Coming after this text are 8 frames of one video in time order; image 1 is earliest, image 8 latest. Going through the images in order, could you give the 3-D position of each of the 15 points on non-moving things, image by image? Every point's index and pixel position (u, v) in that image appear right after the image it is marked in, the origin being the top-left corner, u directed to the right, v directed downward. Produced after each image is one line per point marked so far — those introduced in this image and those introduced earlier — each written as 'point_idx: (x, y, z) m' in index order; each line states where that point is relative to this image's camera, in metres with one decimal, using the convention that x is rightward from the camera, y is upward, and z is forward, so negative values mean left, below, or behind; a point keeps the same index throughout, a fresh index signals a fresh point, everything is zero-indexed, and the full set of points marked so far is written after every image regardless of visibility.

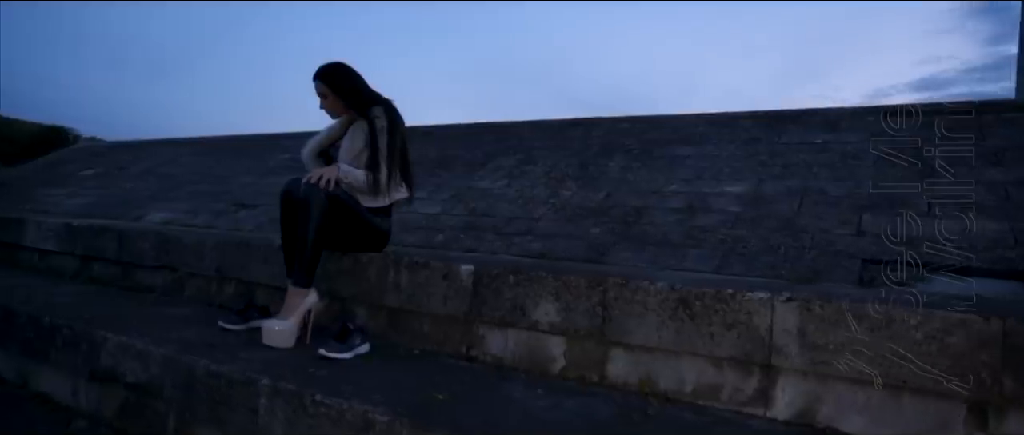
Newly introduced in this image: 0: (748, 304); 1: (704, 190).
0: (+1.0, -0.3, +2.4) m
1: (+1.5, +0.2, +4.6) m
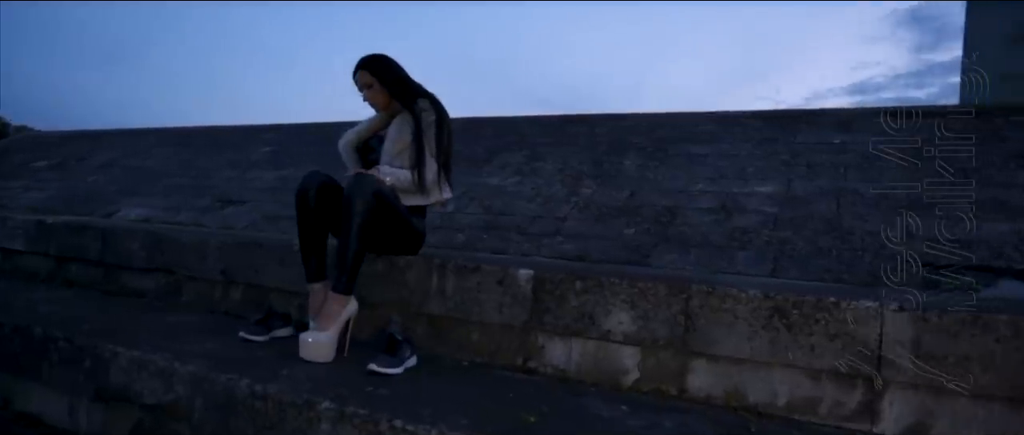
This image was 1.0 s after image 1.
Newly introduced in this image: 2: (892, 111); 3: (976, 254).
0: (+1.3, -0.4, +2.2) m
1: (+1.7, +0.2, +4.5) m
2: (+3.5, +1.0, +5.5) m
3: (+2.6, -0.2, +3.2) m
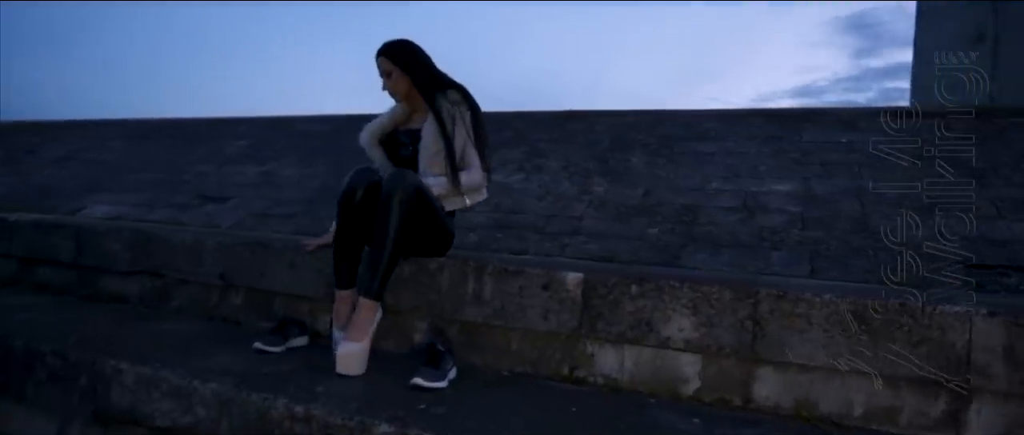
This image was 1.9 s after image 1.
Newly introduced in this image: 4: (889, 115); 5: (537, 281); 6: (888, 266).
0: (+1.5, -0.4, +2.1) m
1: (+1.8, +0.2, +4.4) m
2: (+3.6, +1.0, +5.5) m
3: (+2.7, -0.2, +3.2) m
4: (+3.5, +0.9, +5.5) m
5: (+0.1, -0.3, +2.7) m
6: (+2.0, -0.3, +3.2) m
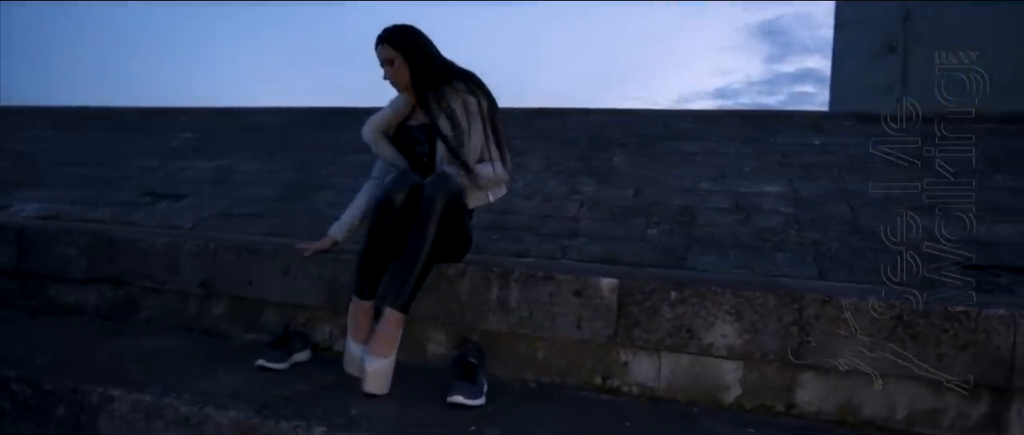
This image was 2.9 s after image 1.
0: (+1.7, -0.4, +2.2) m
1: (+1.7, +0.2, +4.5) m
2: (+3.4, +1.0, +5.8) m
3: (+2.8, -0.2, +3.4) m
4: (+3.3, +0.9, +5.7) m
5: (+0.2, -0.3, +2.6) m
6: (+2.1, -0.3, +3.3) m
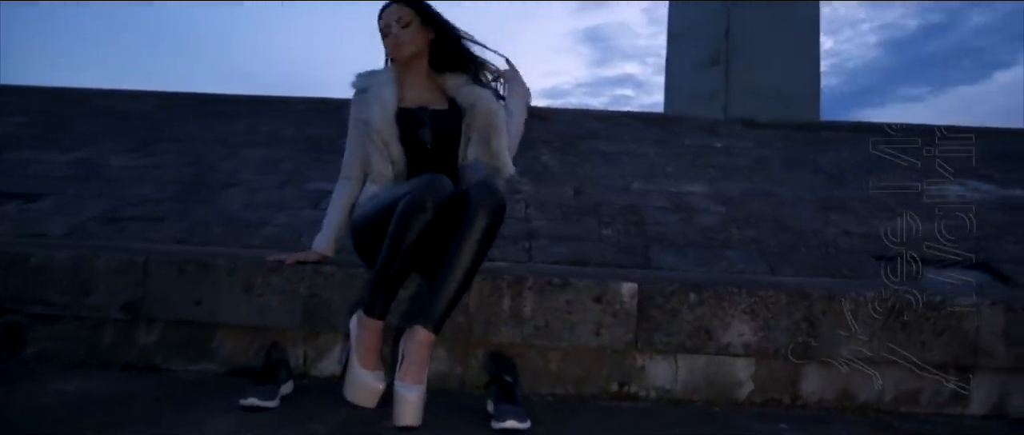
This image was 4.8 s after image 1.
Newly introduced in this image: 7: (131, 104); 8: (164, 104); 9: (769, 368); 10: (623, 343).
0: (+1.9, -0.4, +2.5) m
1: (+1.3, +0.2, +4.7) m
2: (+2.5, +1.0, +6.3) m
3: (+2.6, -0.2, +3.9) m
4: (+2.5, +1.0, +6.3) m
5: (+0.3, -0.3, +2.5) m
6: (+1.9, -0.3, +3.6) m
7: (-3.9, +1.2, +6.1) m
8: (-3.6, +1.2, +6.1) m
9: (+1.1, -0.6, +2.5) m
10: (+0.5, -0.5, +2.5) m
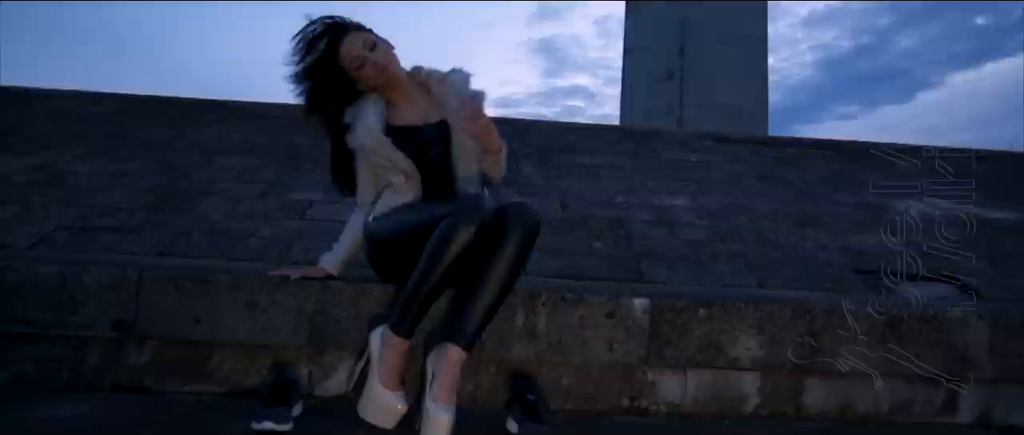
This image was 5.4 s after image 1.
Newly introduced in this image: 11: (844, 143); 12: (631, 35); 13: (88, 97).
0: (+1.9, -0.5, +2.6) m
1: (+1.1, +0.1, +4.8) m
2: (+2.3, +0.9, +6.5) m
3: (+2.5, -0.3, +4.1) m
4: (+2.2, +0.8, +6.4) m
5: (+0.4, -0.4, +2.5) m
6: (+1.9, -0.4, +3.8) m
7: (-4.1, +1.1, +5.8) m
8: (-3.8, +1.1, +5.9) m
9: (+1.2, -0.7, +2.6) m
10: (+0.5, -0.6, +2.5) m
11: (+3.8, +0.9, +6.7) m
12: (+2.3, +3.8, +12.3) m
13: (-4.3, +1.2, +6.0) m
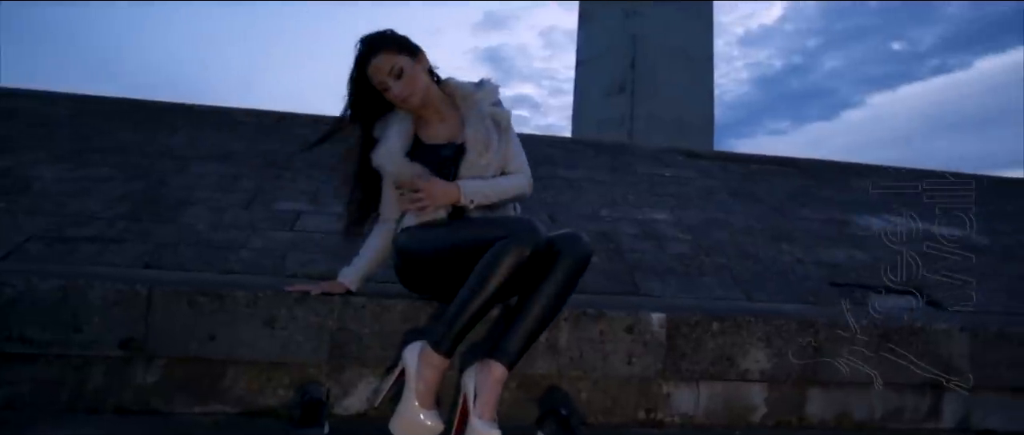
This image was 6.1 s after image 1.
0: (+2.0, -0.6, +2.8) m
1: (+1.0, 0.0, +4.9) m
2: (+2.0, +0.8, +6.8) m
3: (+2.5, -0.4, +4.3) m
4: (+2.0, +0.7, +6.7) m
5: (+0.5, -0.5, +2.5) m
6: (+1.9, -0.5, +3.9) m
7: (-4.3, +1.0, +5.4) m
8: (-4.0, +1.0, +5.5) m
9: (+1.2, -0.8, +2.7) m
10: (+0.6, -0.7, +2.6) m
11: (+3.5, +0.7, +7.1) m
12: (+1.5, +3.6, +12.6) m
13: (-4.5, +1.2, +5.6) m
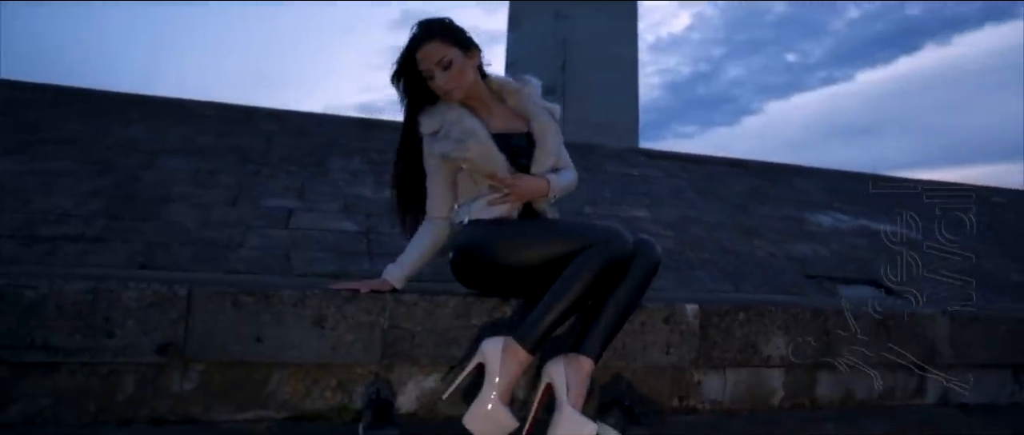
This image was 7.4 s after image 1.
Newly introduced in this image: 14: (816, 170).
0: (+2.1, -0.5, +3.1) m
1: (+0.9, 0.0, +5.0) m
2: (+1.6, +0.8, +7.0) m
3: (+2.4, -0.4, +4.7) m
4: (+1.6, +0.7, +6.9) m
5: (+0.7, -0.4, +2.6) m
6: (+1.9, -0.5, +4.2) m
7: (-4.4, +1.0, +4.9) m
8: (-4.2, +1.0, +5.0) m
9: (+1.4, -0.8, +2.9) m
10: (+0.8, -0.6, +2.7) m
11: (+3.1, +0.7, +7.5) m
12: (+0.4, +3.6, +12.7) m
13: (-4.6, +1.2, +5.1) m
14: (+3.9, +0.6, +7.6) m
